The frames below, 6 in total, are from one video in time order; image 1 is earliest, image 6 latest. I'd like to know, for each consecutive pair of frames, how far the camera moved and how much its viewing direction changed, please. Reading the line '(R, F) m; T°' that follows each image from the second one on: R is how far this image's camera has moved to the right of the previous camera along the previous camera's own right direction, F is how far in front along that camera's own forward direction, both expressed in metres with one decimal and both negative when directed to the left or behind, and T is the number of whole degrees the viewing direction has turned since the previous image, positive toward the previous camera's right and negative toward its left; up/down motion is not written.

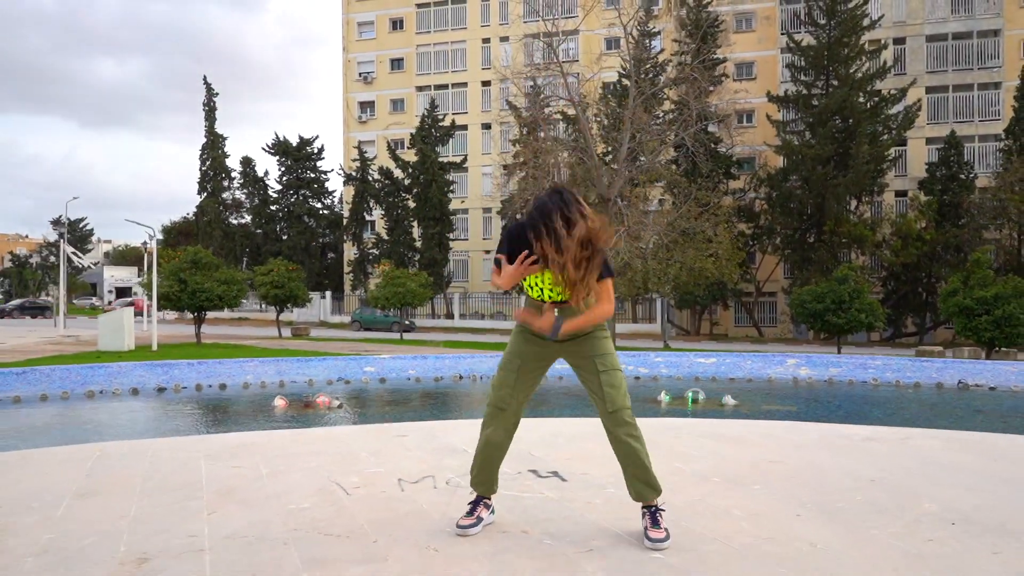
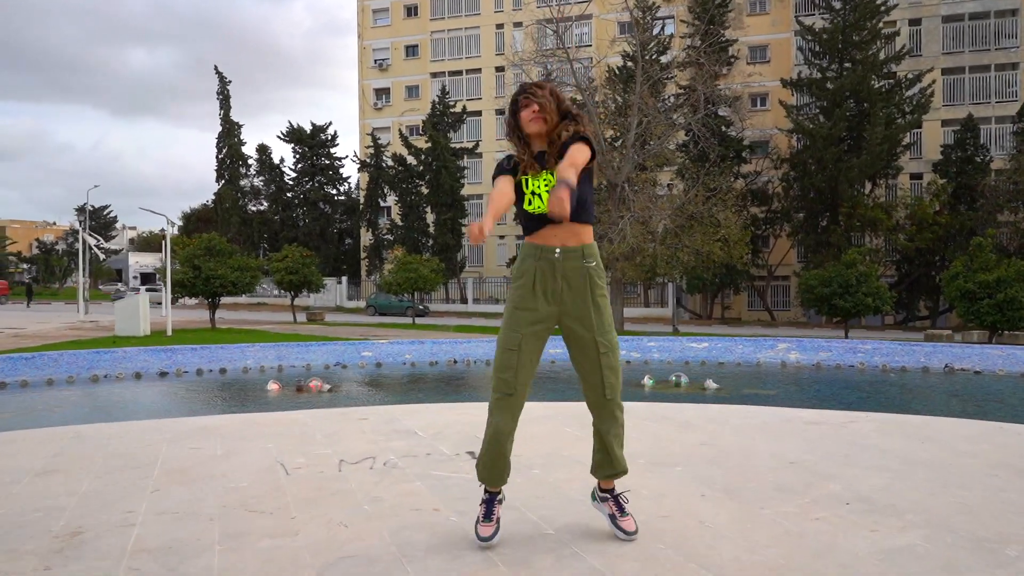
(+0.4, -0.2) m; -2°
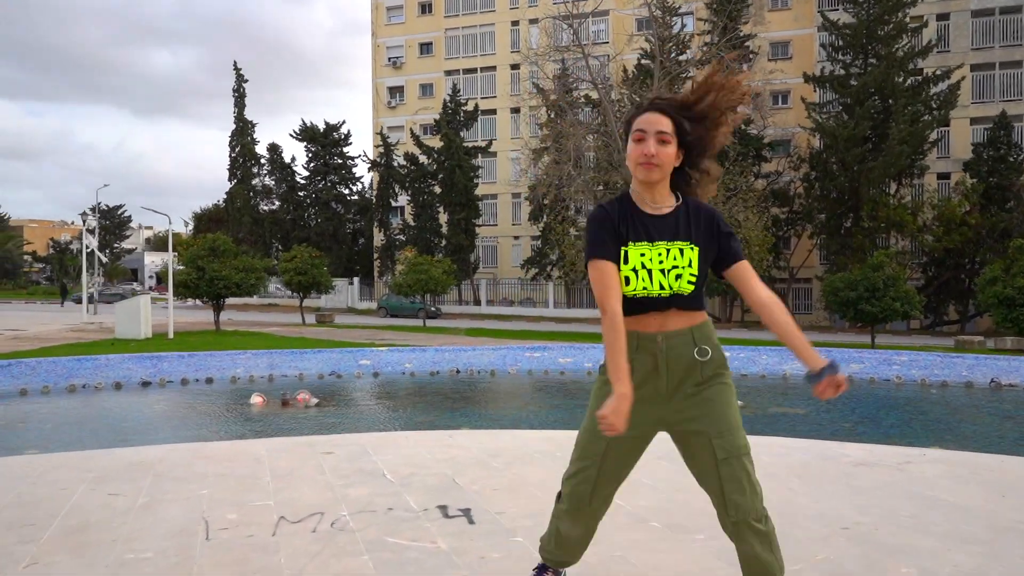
(+0.1, +0.8) m; -1°
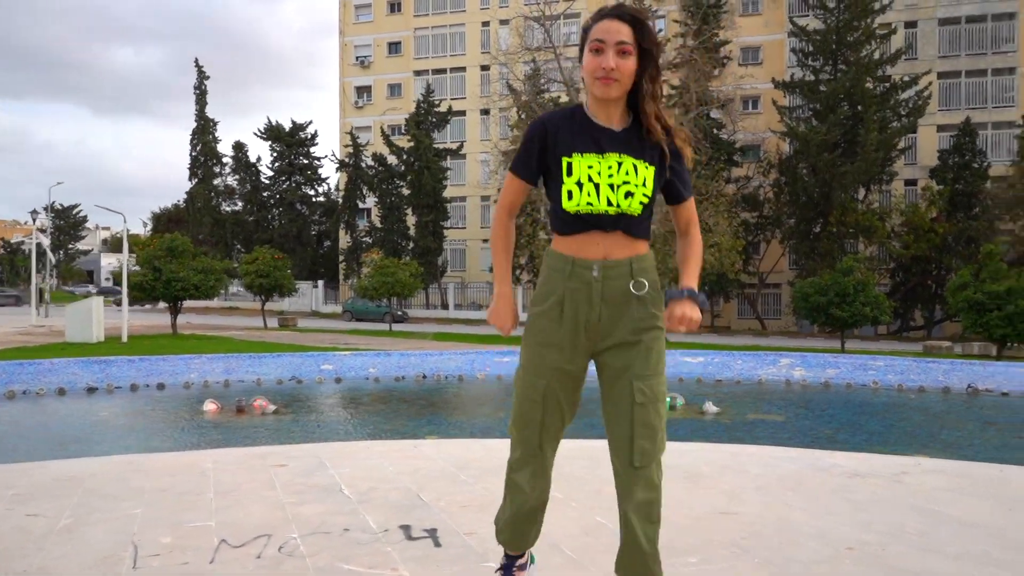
(0.0, +0.4) m; +2°
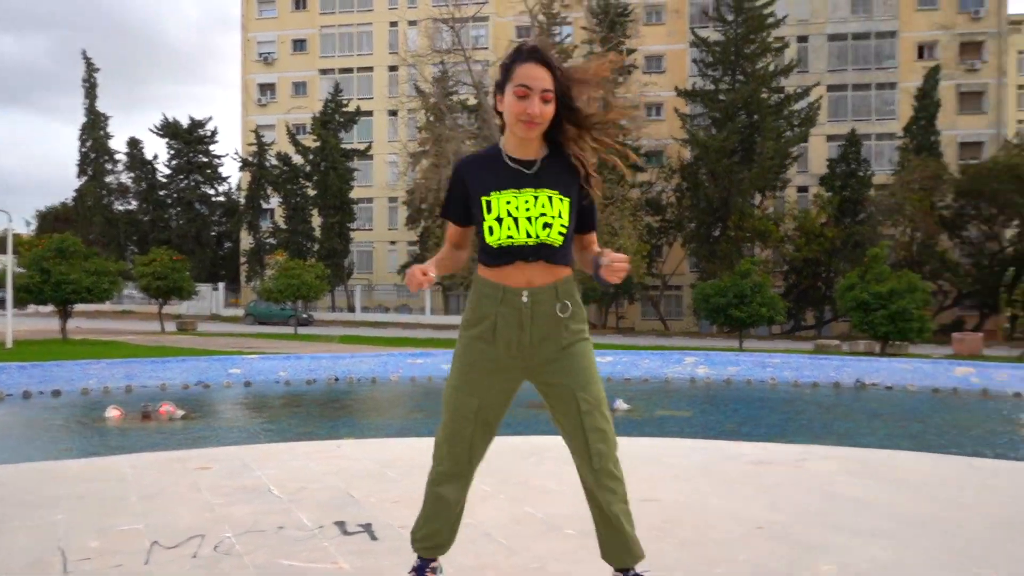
(-0.1, -0.1) m; +6°
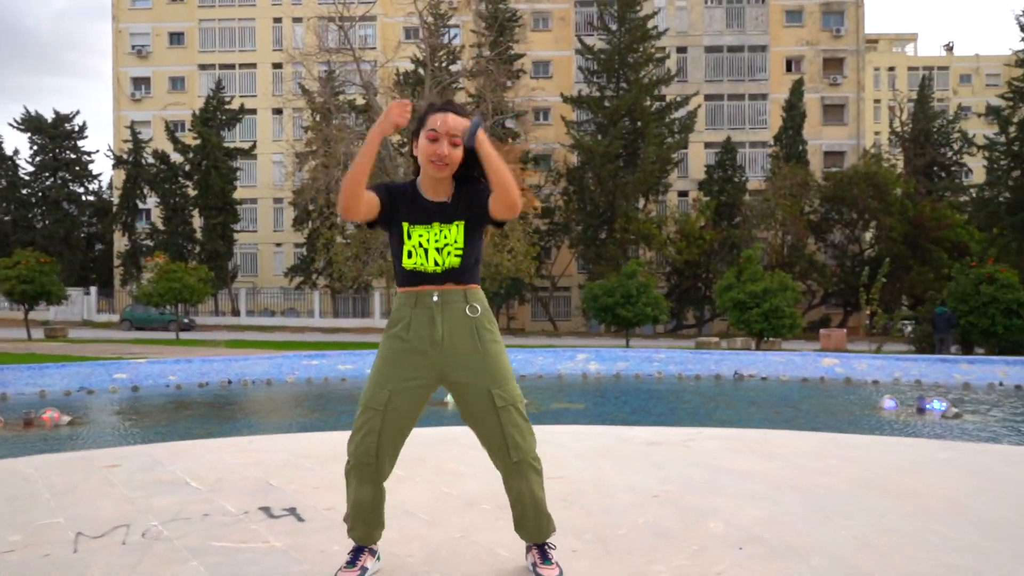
(-0.1, -0.2) m; +8°
